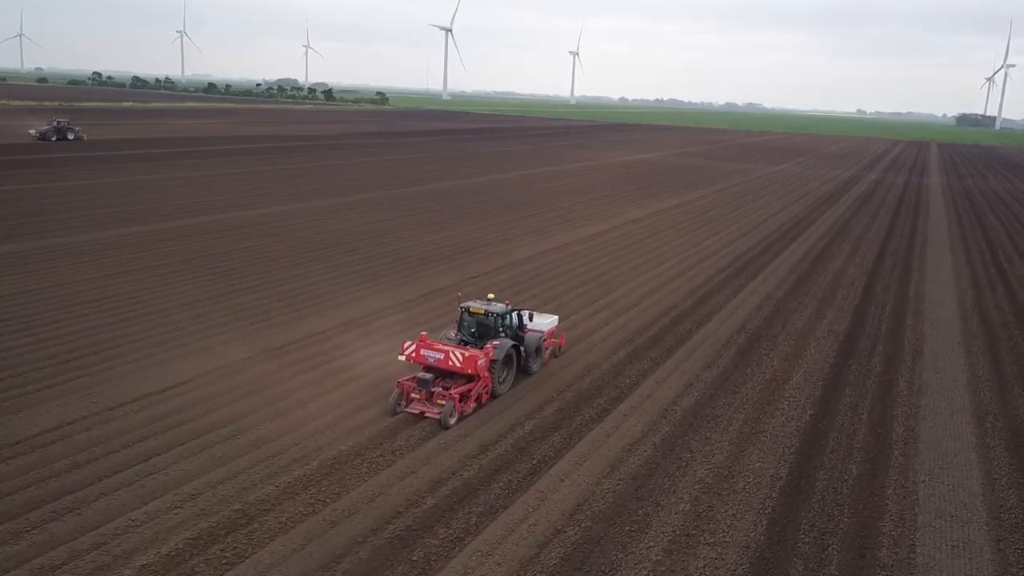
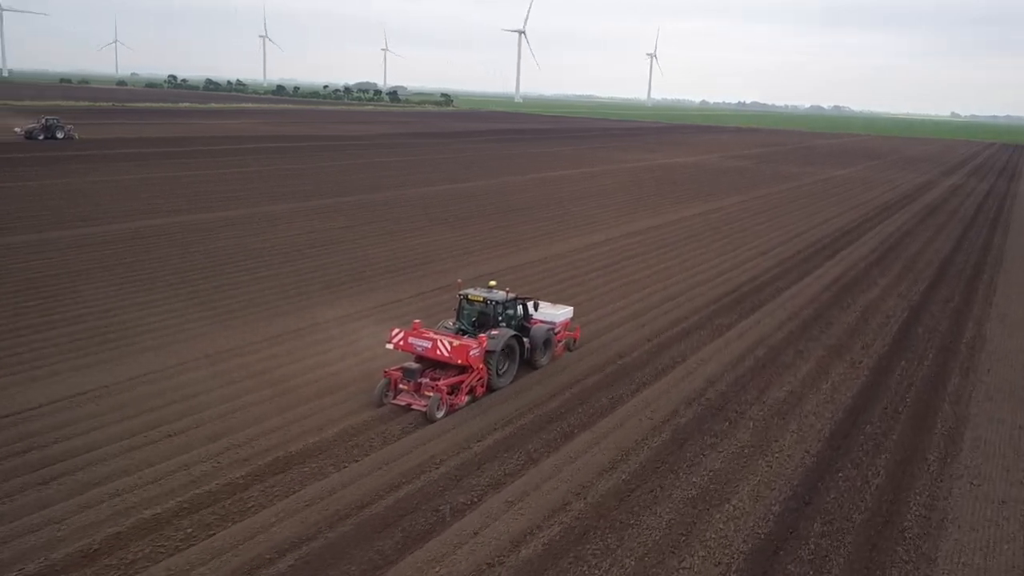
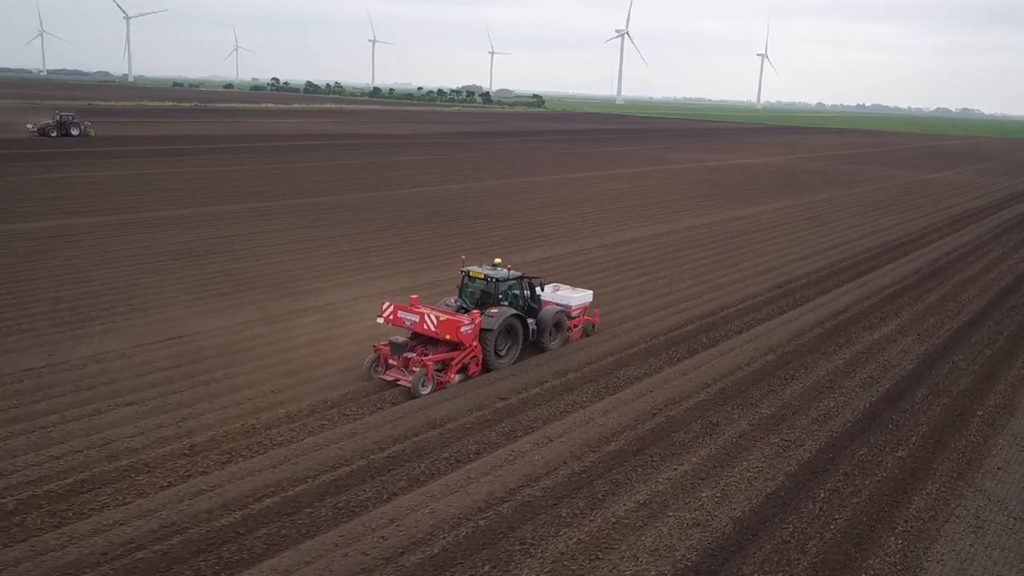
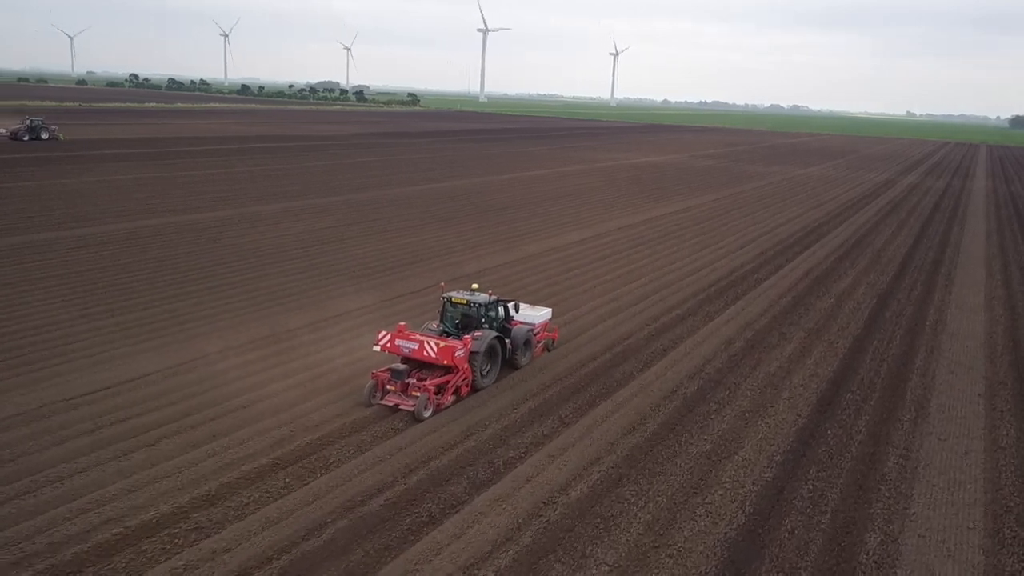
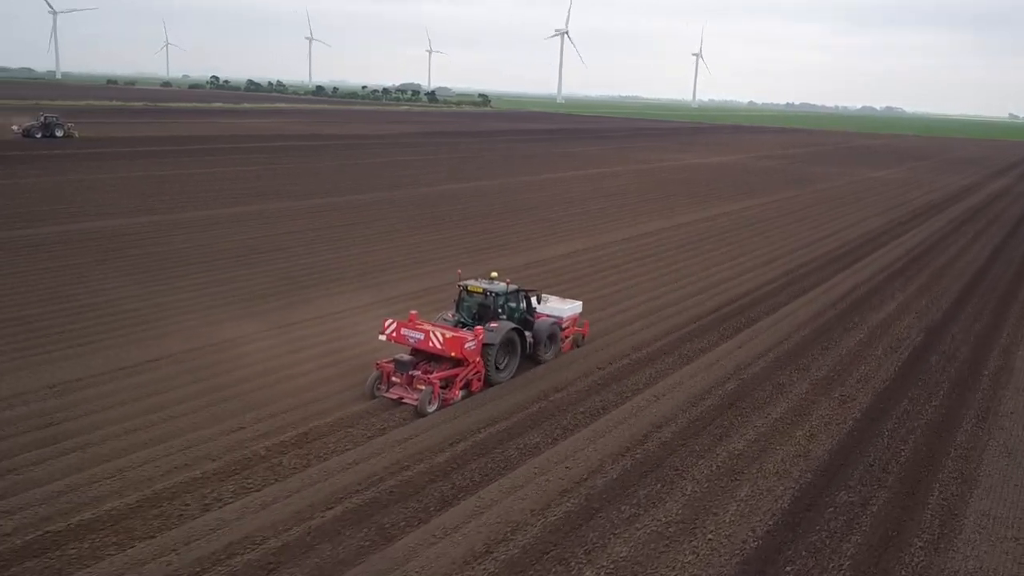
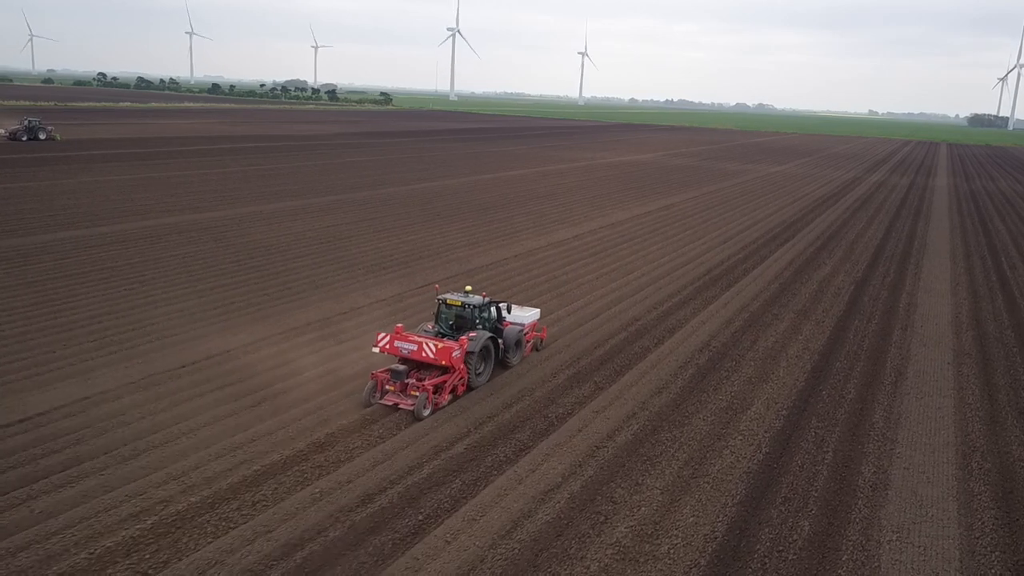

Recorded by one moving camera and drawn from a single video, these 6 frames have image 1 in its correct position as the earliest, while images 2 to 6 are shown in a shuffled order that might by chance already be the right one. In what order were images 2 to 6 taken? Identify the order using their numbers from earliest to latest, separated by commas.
6, 4, 2, 5, 3
